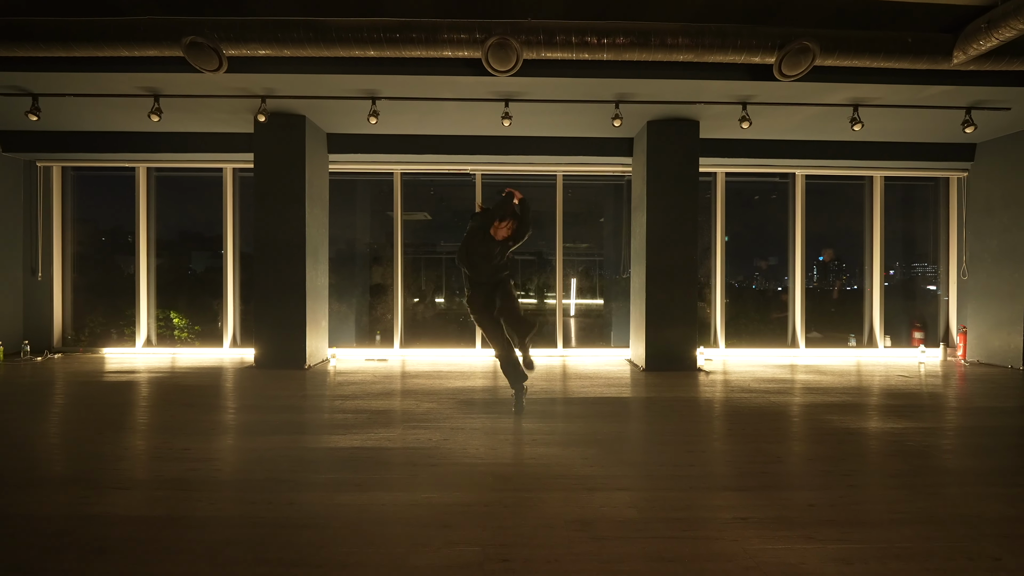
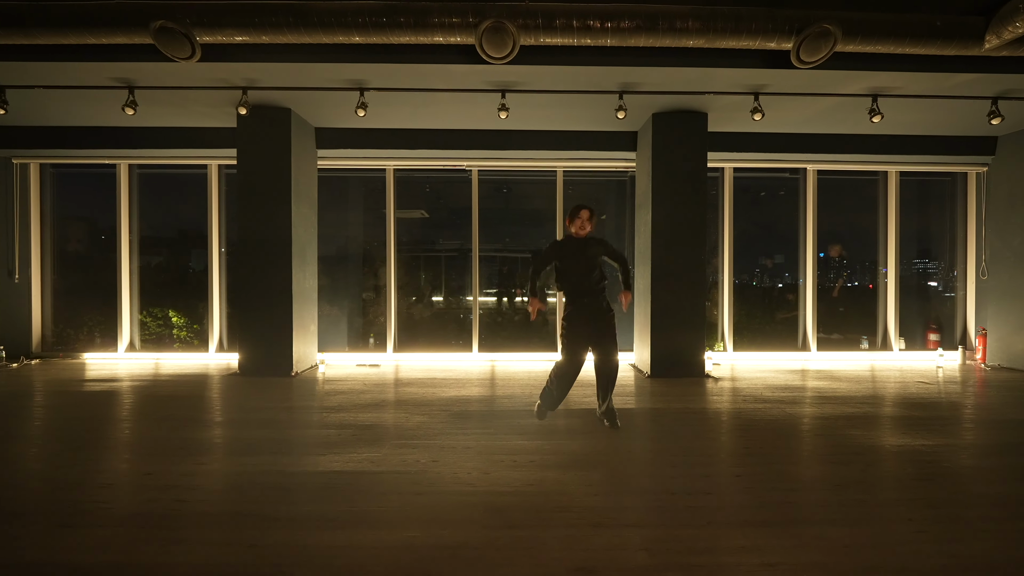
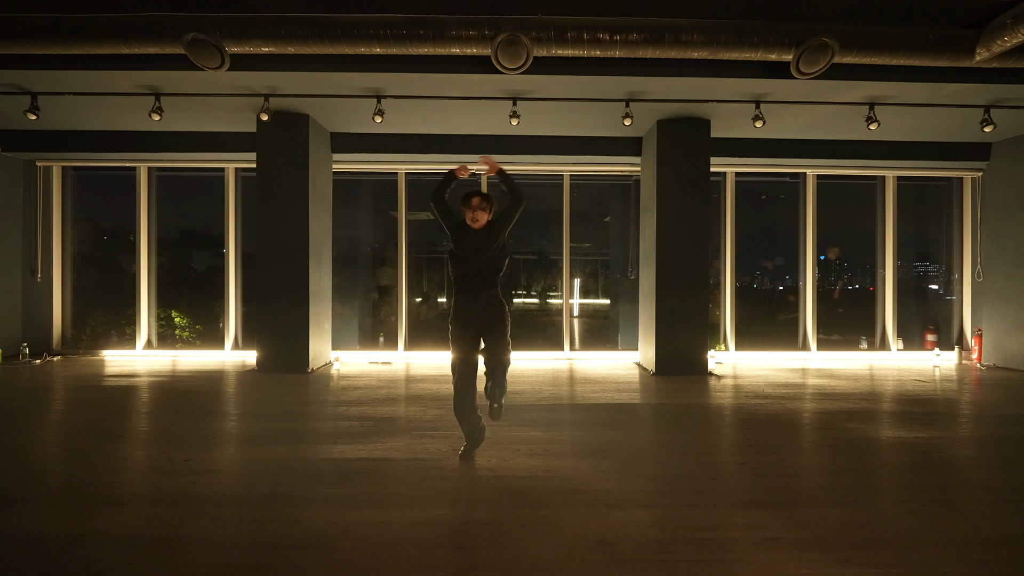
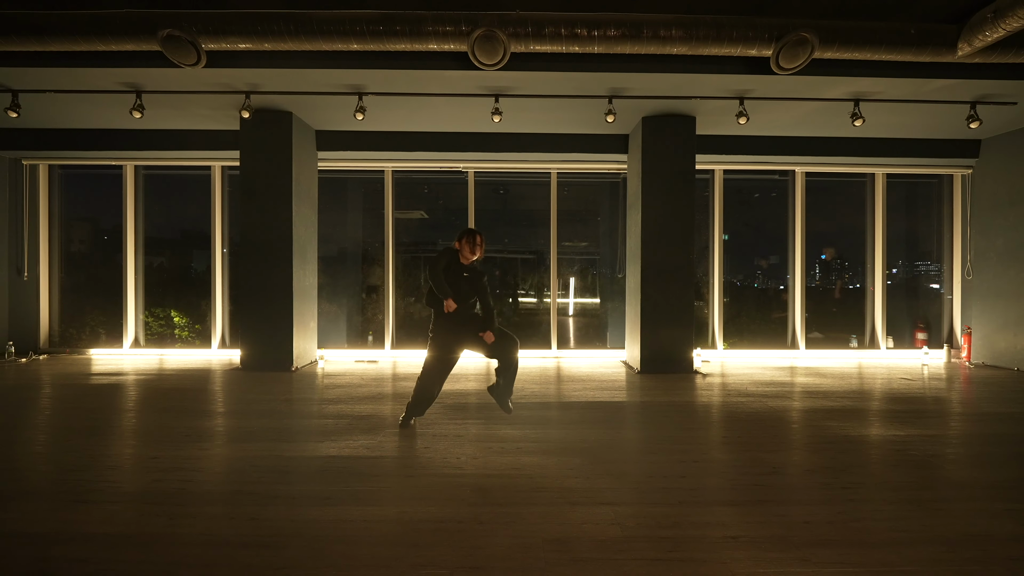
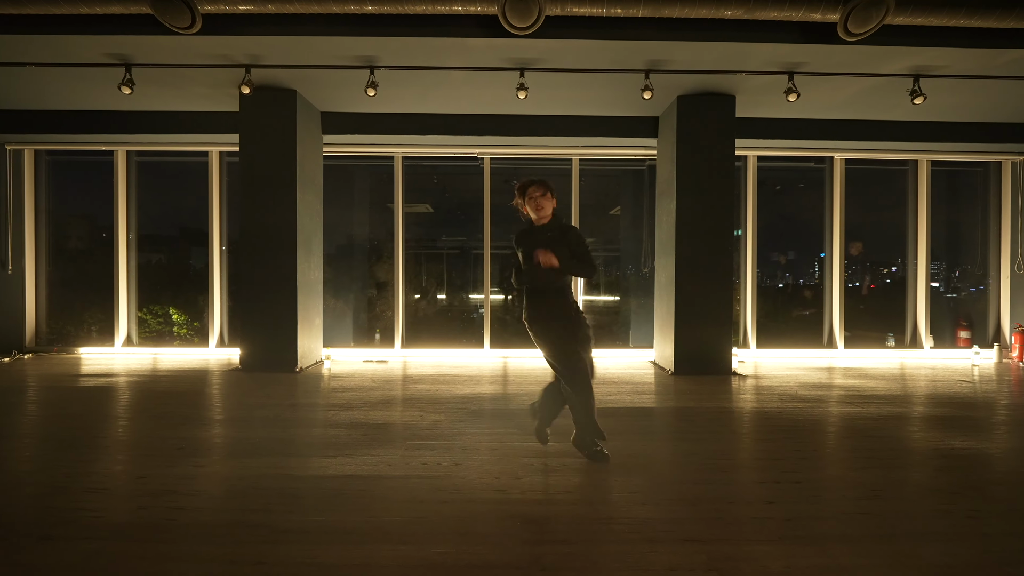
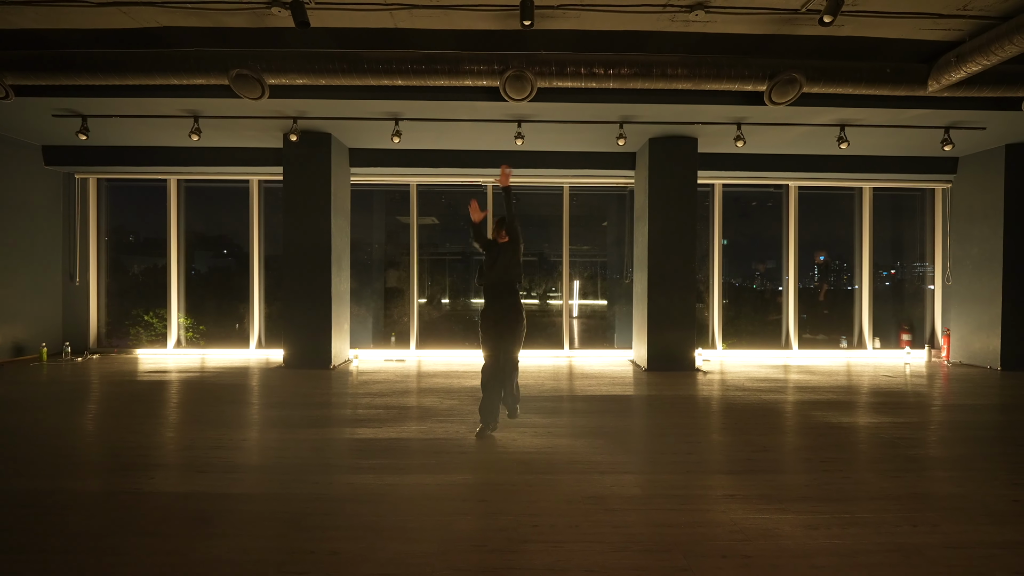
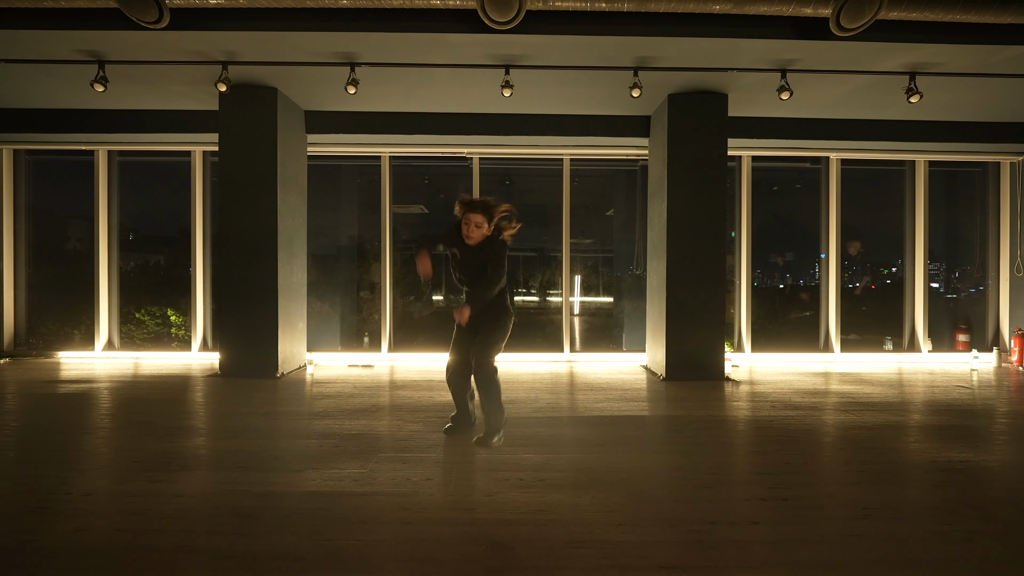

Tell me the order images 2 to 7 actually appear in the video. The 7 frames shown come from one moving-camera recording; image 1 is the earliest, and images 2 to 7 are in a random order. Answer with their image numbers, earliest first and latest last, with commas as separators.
5, 4, 7, 3, 6, 2
